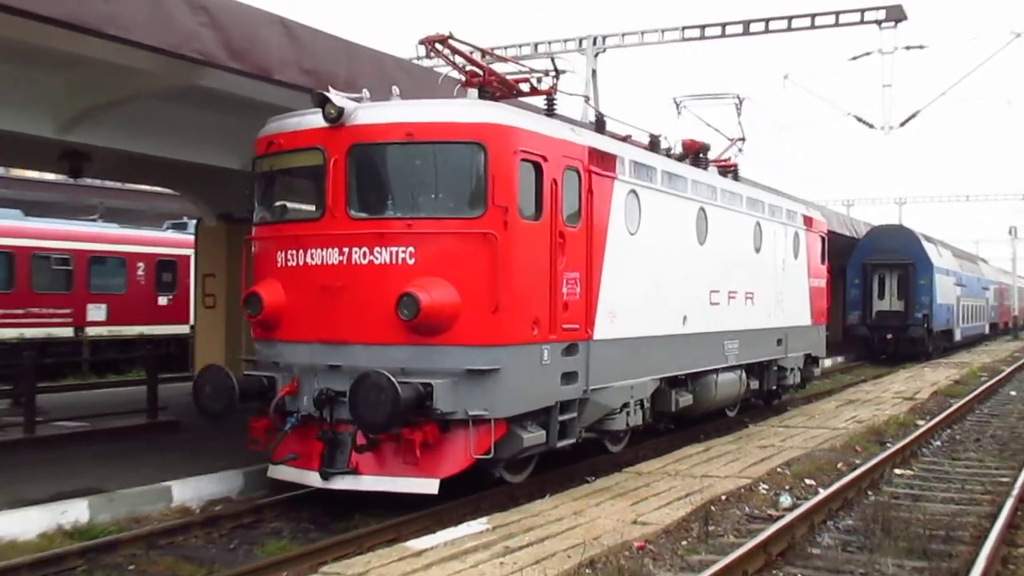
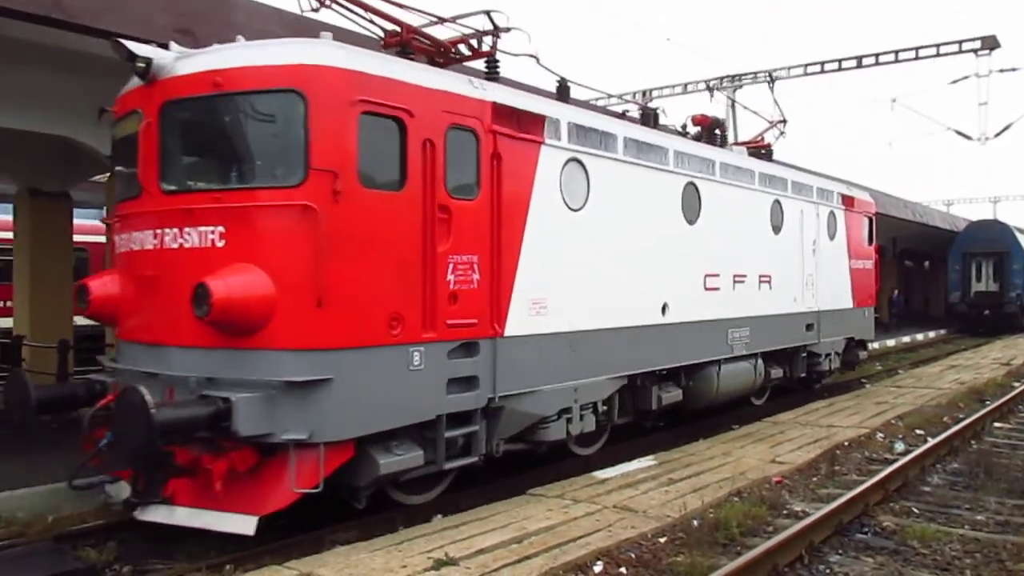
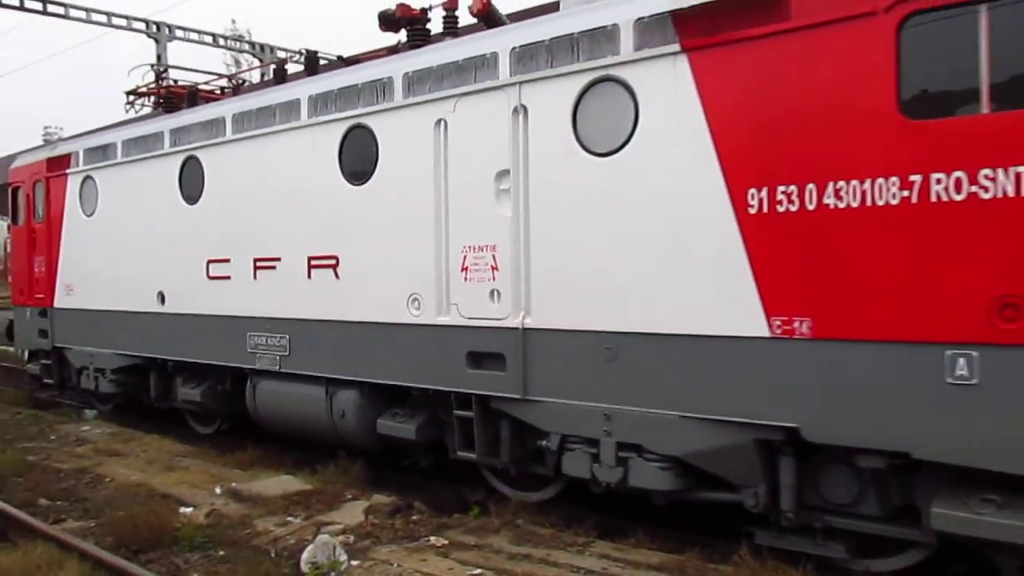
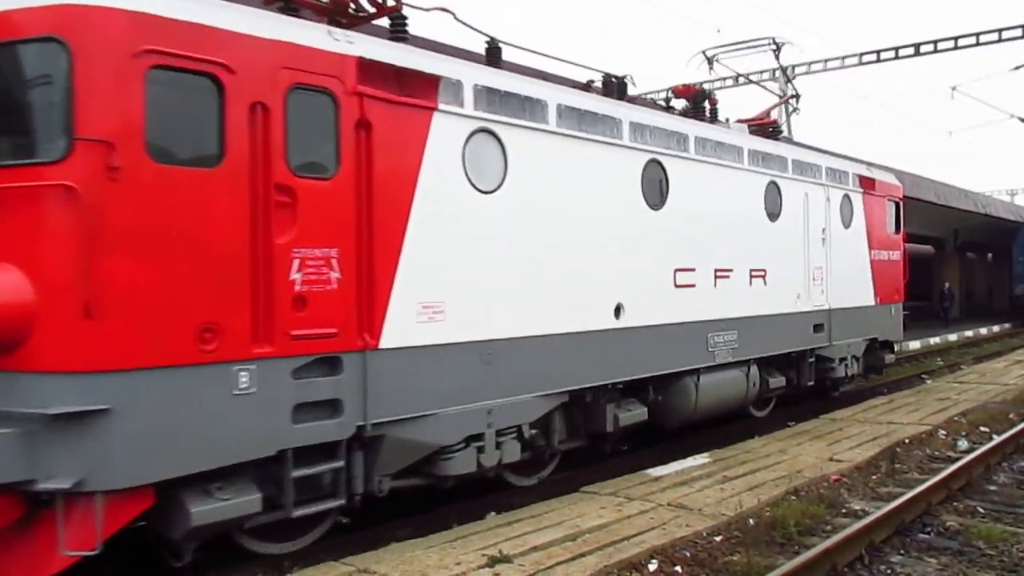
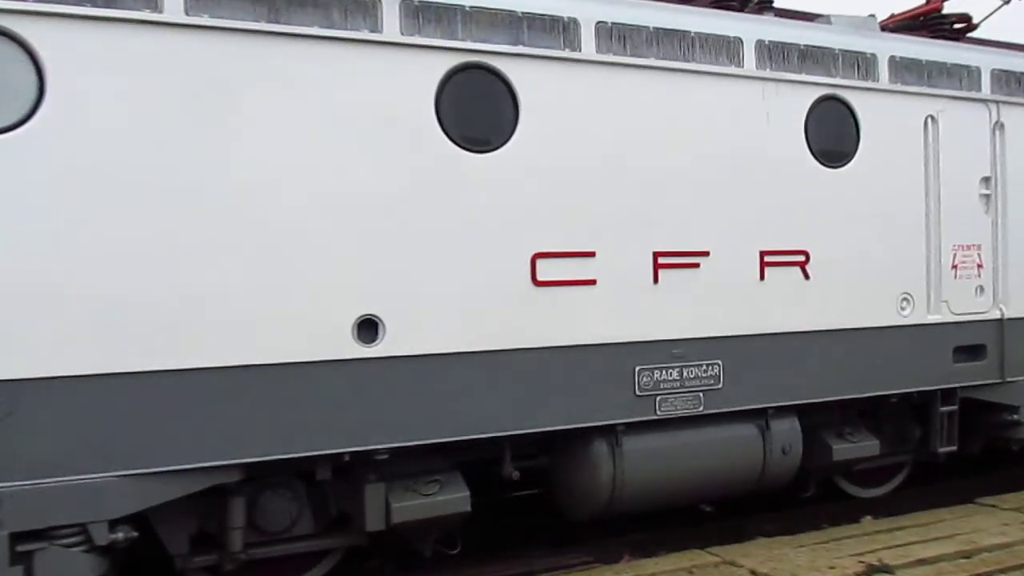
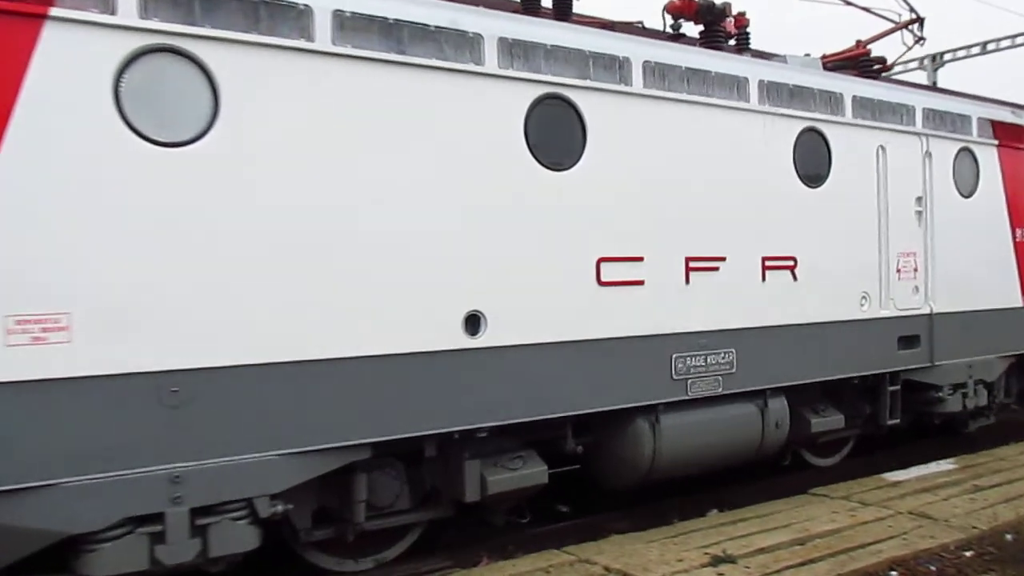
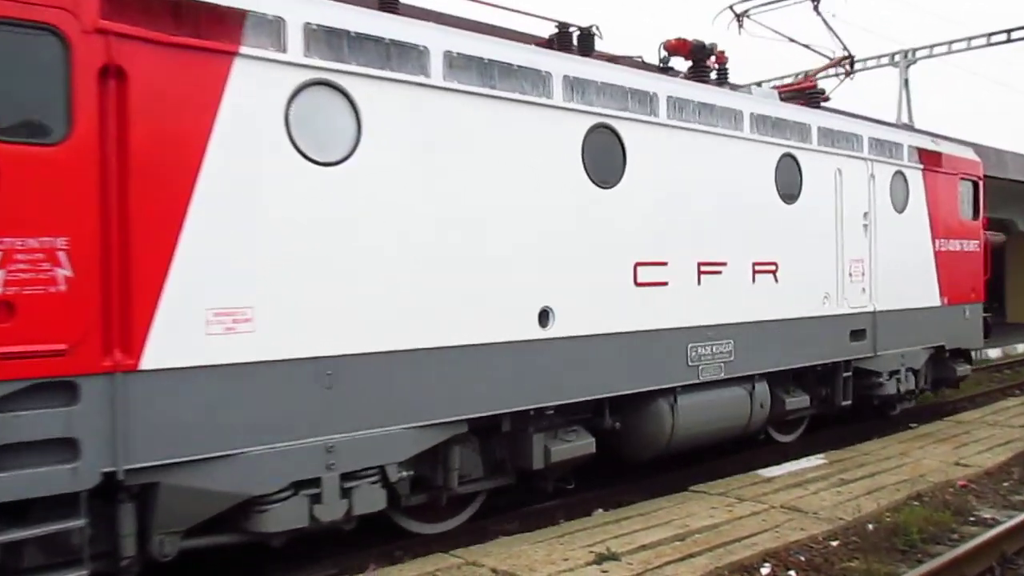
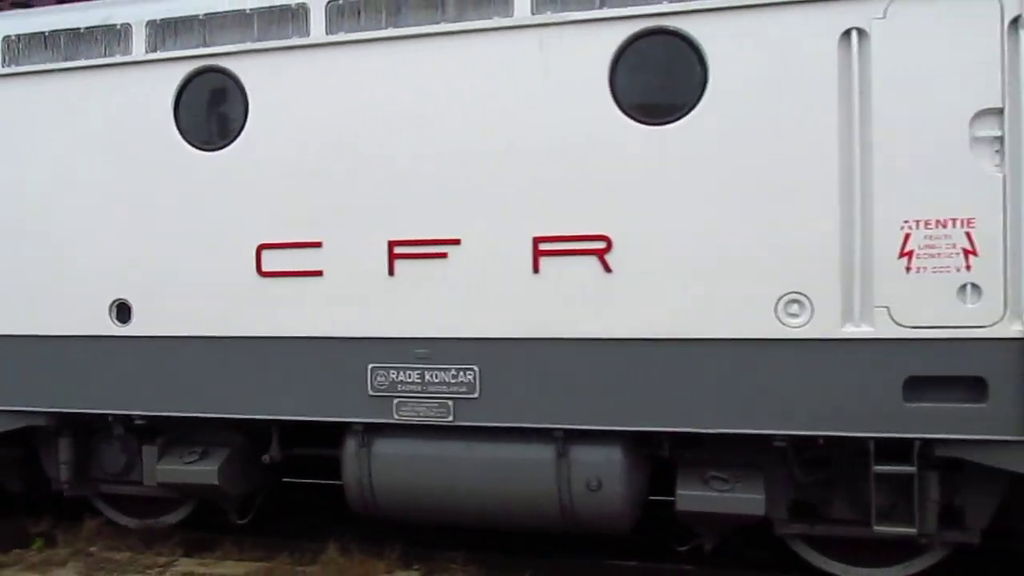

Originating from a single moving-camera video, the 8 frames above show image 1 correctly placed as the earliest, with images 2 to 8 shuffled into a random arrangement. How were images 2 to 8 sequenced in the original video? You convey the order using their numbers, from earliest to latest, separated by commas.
2, 4, 7, 6, 5, 8, 3
